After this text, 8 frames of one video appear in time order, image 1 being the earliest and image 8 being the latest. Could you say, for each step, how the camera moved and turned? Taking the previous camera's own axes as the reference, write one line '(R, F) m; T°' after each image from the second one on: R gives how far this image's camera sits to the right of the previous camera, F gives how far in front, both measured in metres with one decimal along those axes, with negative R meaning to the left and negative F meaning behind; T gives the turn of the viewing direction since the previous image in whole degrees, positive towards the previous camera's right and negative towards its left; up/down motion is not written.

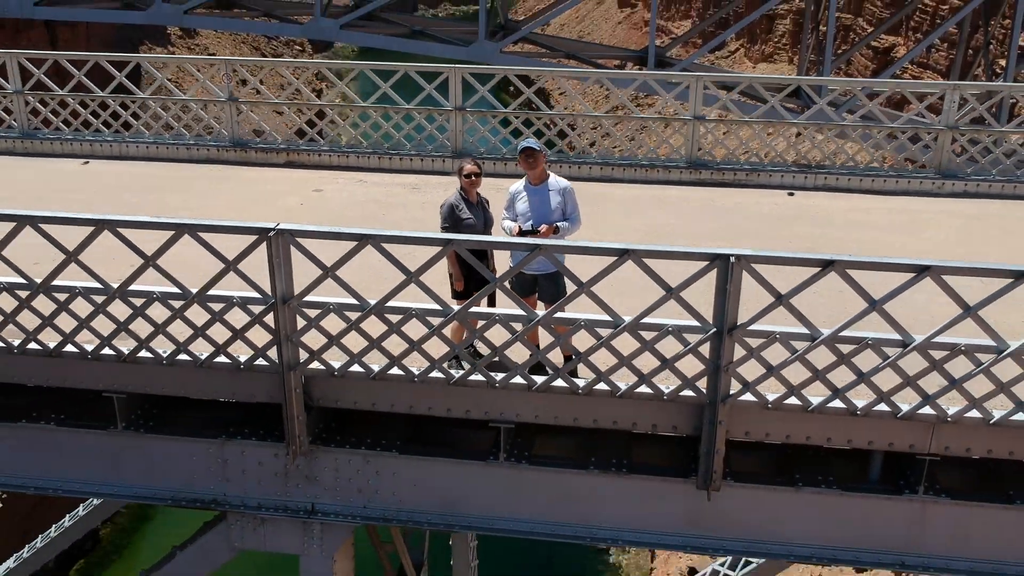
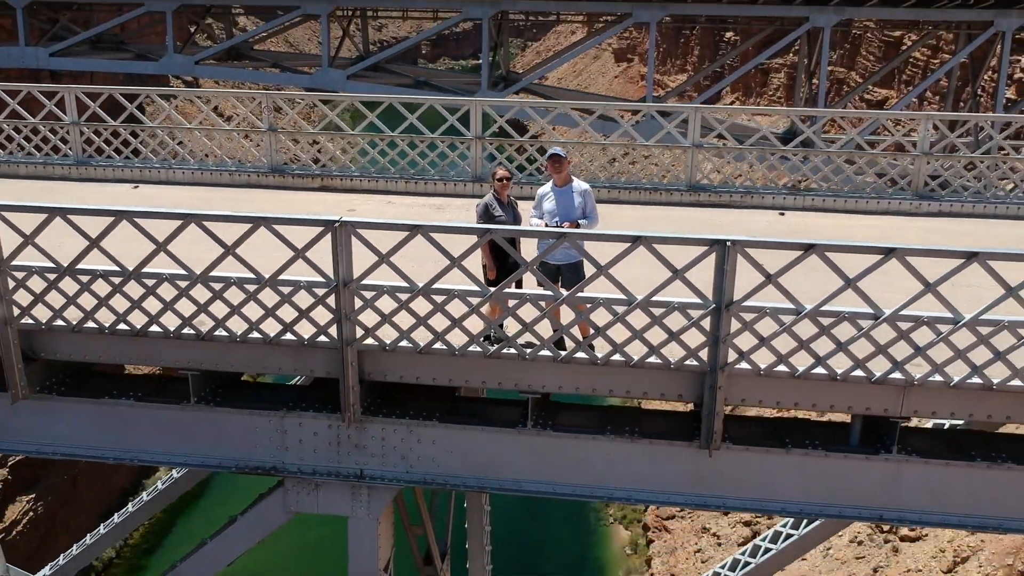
(-0.1, -0.4) m; 0°
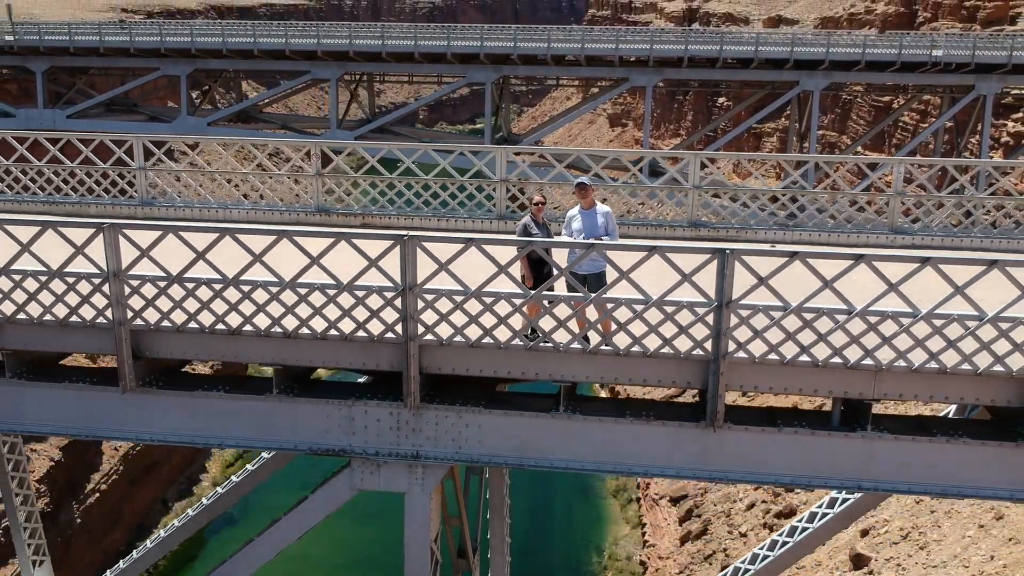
(-0.2, -0.6) m; 0°
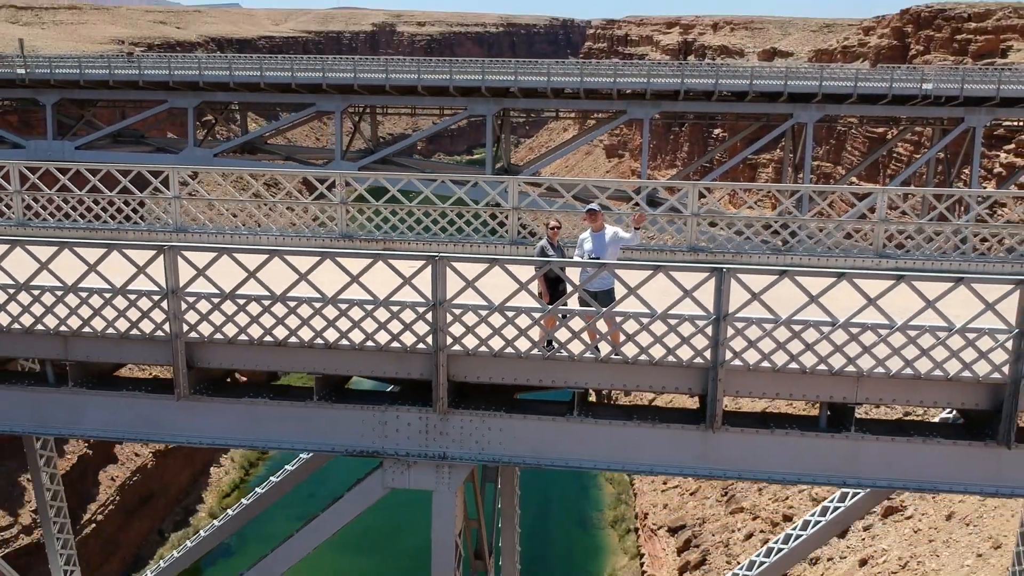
(-0.1, -0.4) m; 0°
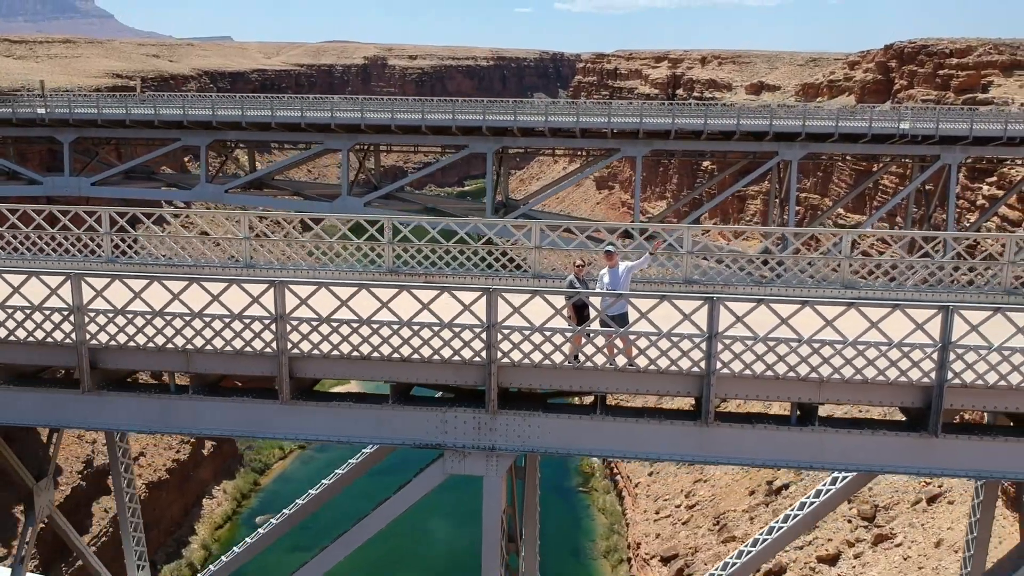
(-0.3, -1.2) m; +1°
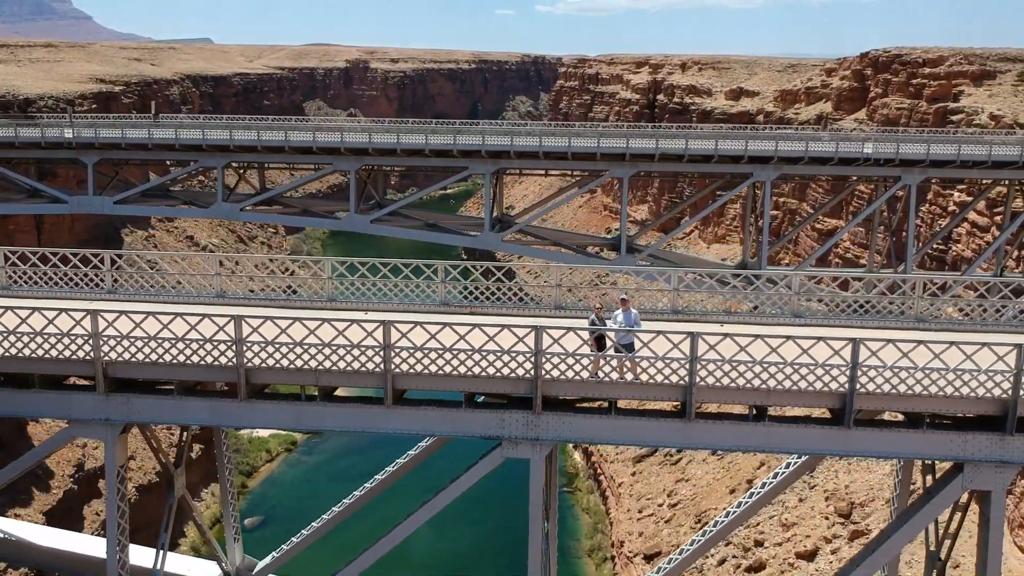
(-0.5, -2.2) m; +1°
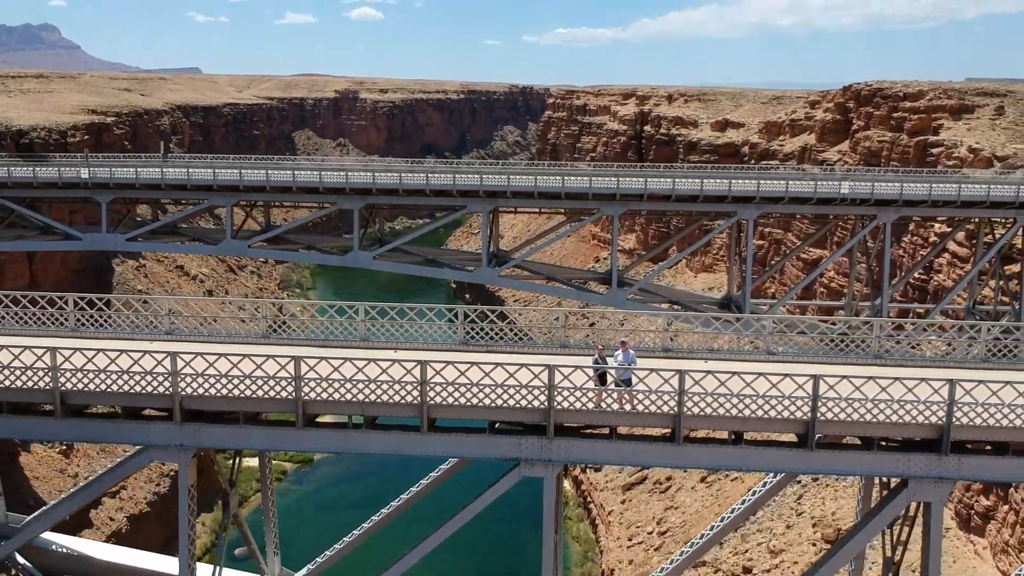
(-0.3, -1.5) m; +1°
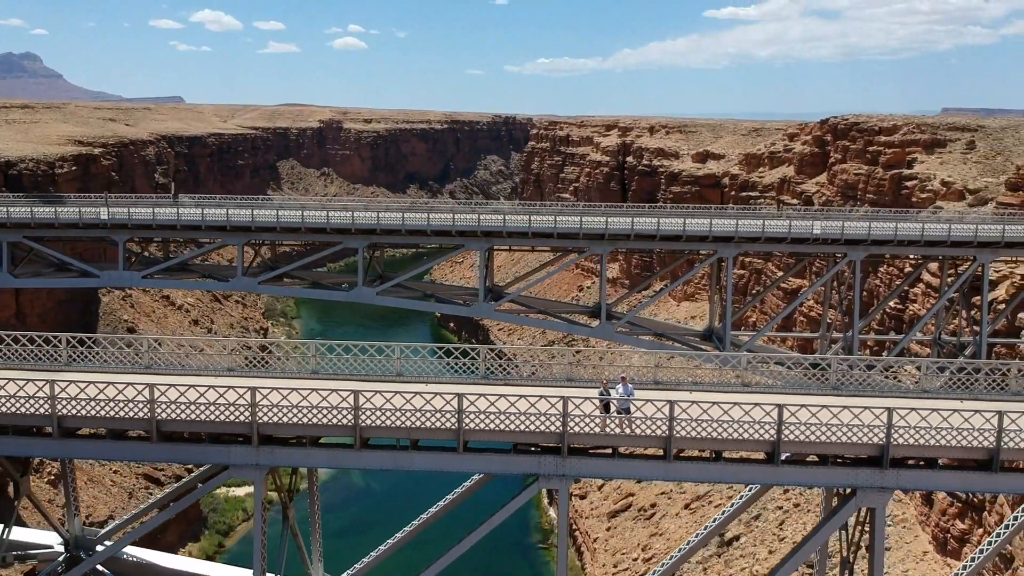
(-0.5, -2.0) m; +1°
